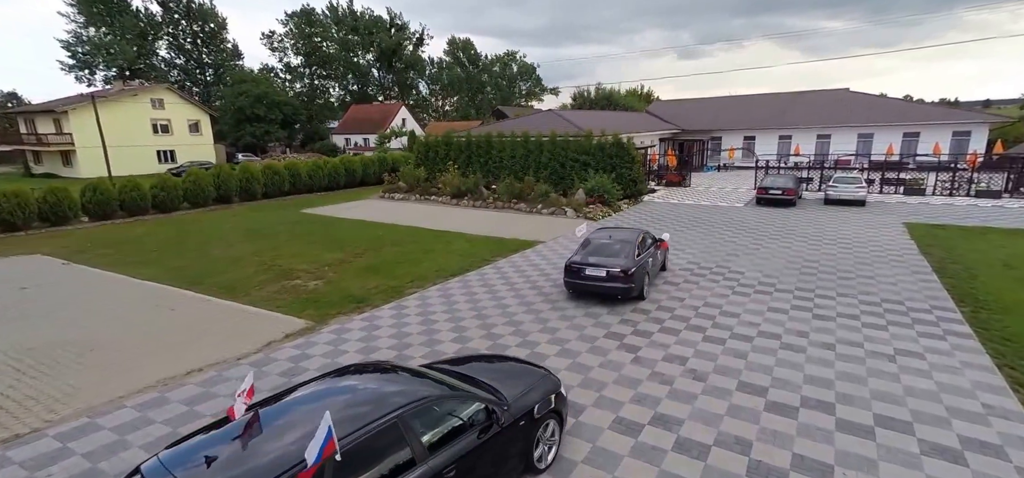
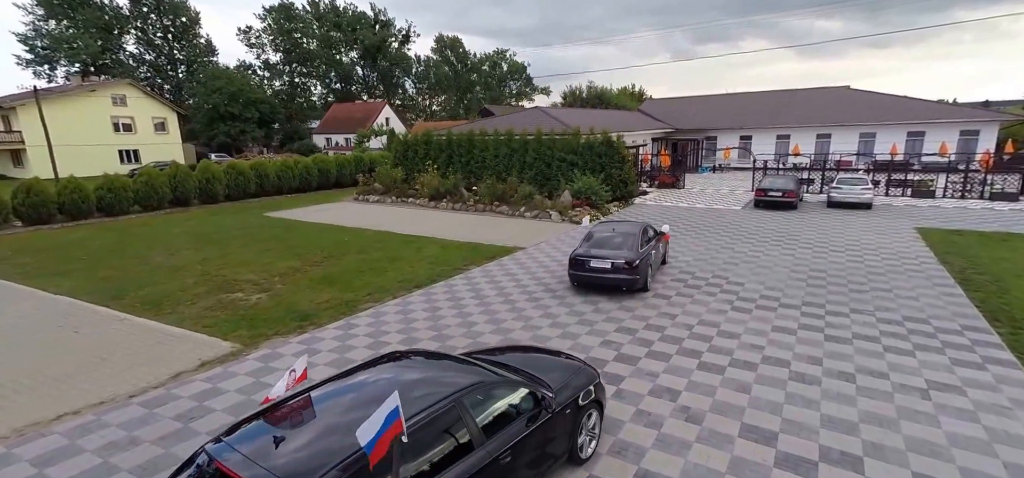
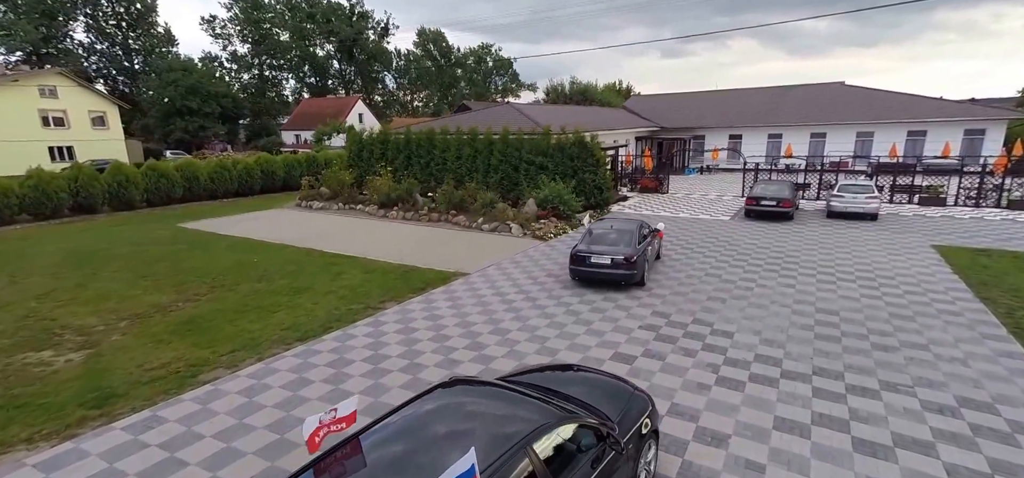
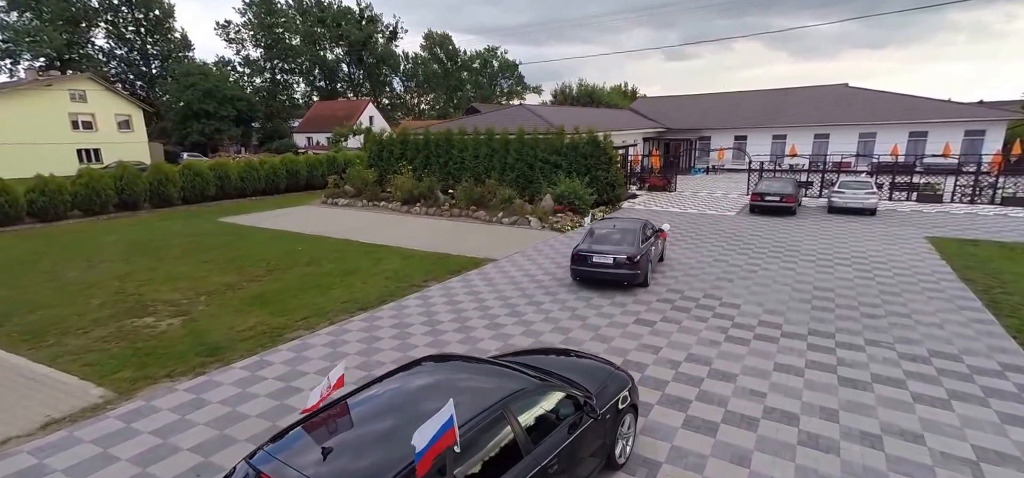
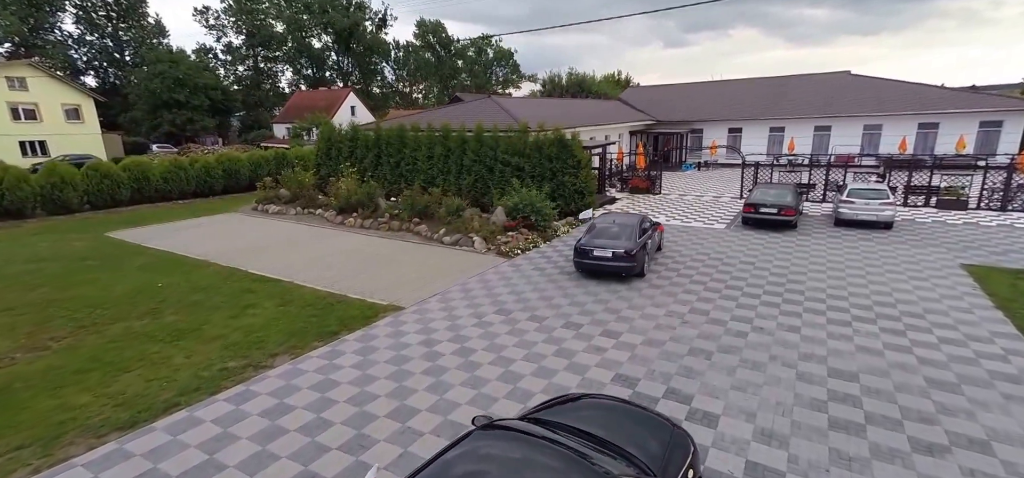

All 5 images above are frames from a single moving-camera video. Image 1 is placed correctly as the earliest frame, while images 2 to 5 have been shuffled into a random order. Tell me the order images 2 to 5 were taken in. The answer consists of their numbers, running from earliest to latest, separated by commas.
2, 4, 3, 5
